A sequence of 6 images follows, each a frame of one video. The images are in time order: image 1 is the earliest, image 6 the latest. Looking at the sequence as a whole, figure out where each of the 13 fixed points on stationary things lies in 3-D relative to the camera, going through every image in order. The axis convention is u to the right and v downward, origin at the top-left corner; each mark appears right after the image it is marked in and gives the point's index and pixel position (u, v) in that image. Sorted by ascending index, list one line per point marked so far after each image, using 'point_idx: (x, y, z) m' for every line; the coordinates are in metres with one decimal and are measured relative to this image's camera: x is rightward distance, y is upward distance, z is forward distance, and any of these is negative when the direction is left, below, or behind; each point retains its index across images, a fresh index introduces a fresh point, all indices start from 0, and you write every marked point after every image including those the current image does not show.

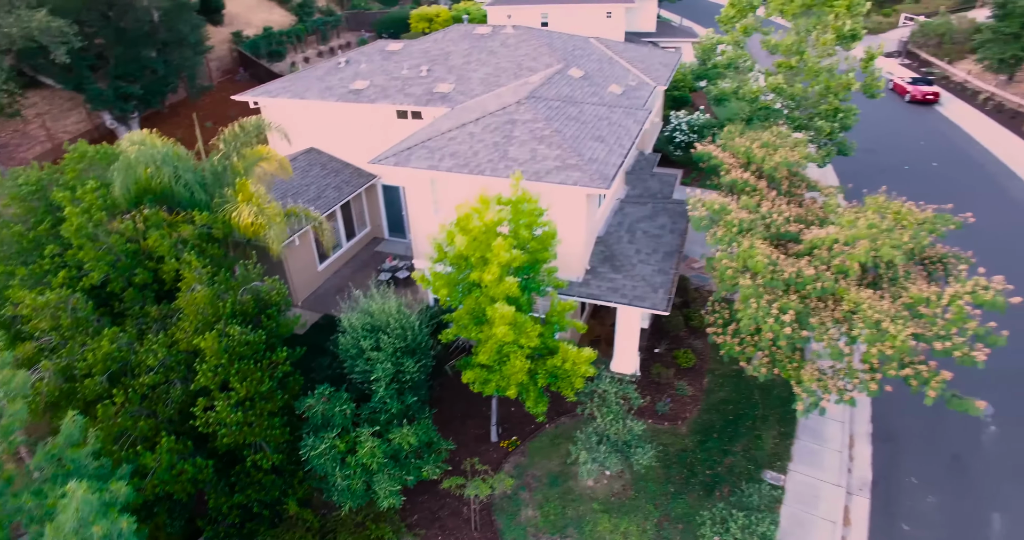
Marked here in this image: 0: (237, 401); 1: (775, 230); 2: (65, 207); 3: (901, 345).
0: (-5.5, -2.6, +12.1) m
1: (+6.3, +0.9, +14.6) m
2: (-10.5, +1.5, +14.3) m
3: (+7.4, -1.4, +11.5) m
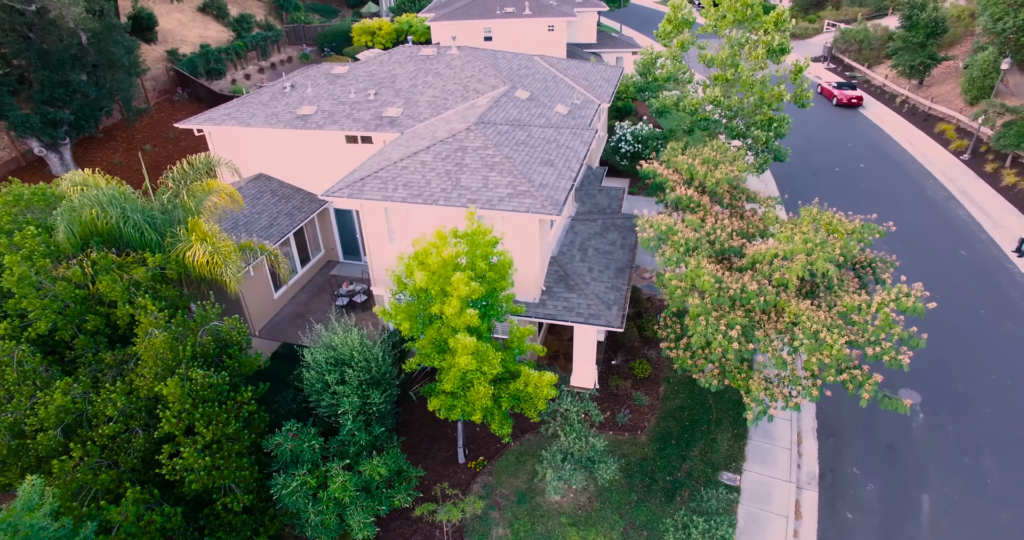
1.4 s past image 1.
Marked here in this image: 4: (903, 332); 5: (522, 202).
0: (-6.2, -3.5, +12.0) m
1: (+5.3, +0.6, +15.4) m
2: (-11.5, +0.4, +13.8) m
3: (+6.7, -1.7, +12.4) m
4: (+8.3, -1.3, +12.9) m
5: (+0.2, +1.7, +14.8) m
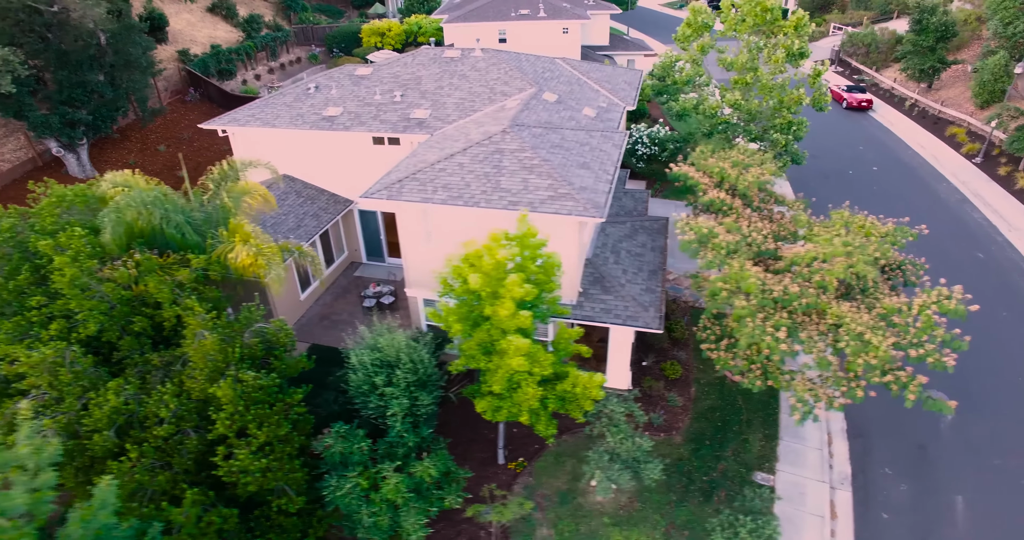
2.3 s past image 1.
0: (-5.1, -3.5, +12.1) m
1: (+6.3, +0.5, +15.6) m
2: (-10.5, +0.4, +13.8) m
3: (+7.7, -1.8, +12.6) m
4: (+9.4, -1.4, +13.1) m
5: (+1.3, +1.6, +14.9) m
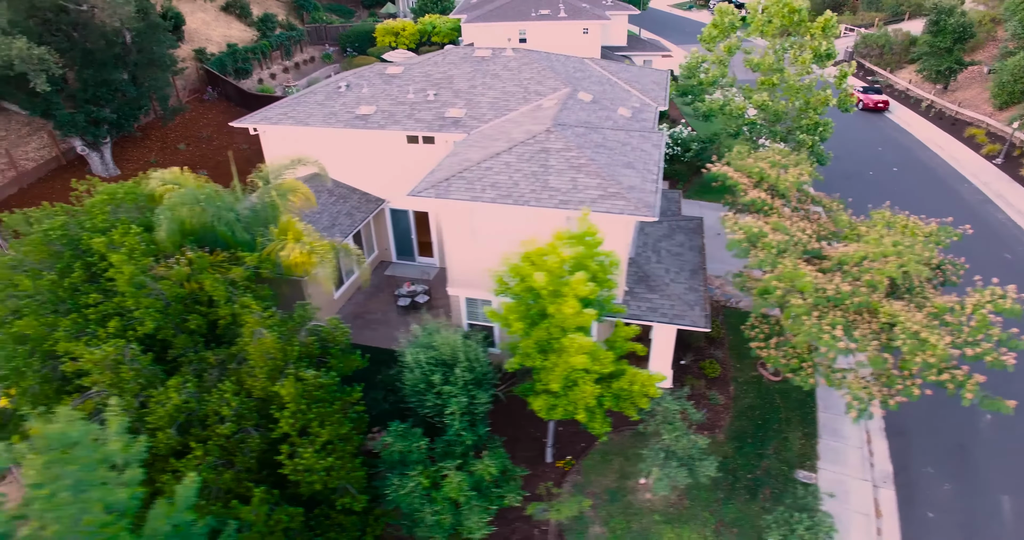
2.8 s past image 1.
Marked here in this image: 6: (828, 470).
0: (-3.8, -3.5, +12.1) m
1: (+7.6, +0.6, +15.7) m
2: (-9.2, +0.4, +13.8) m
3: (+9.0, -1.7, +12.7) m
4: (+10.6, -1.4, +13.2) m
5: (+2.5, +1.7, +15.0) m
6: (+8.8, -5.6, +16.8) m
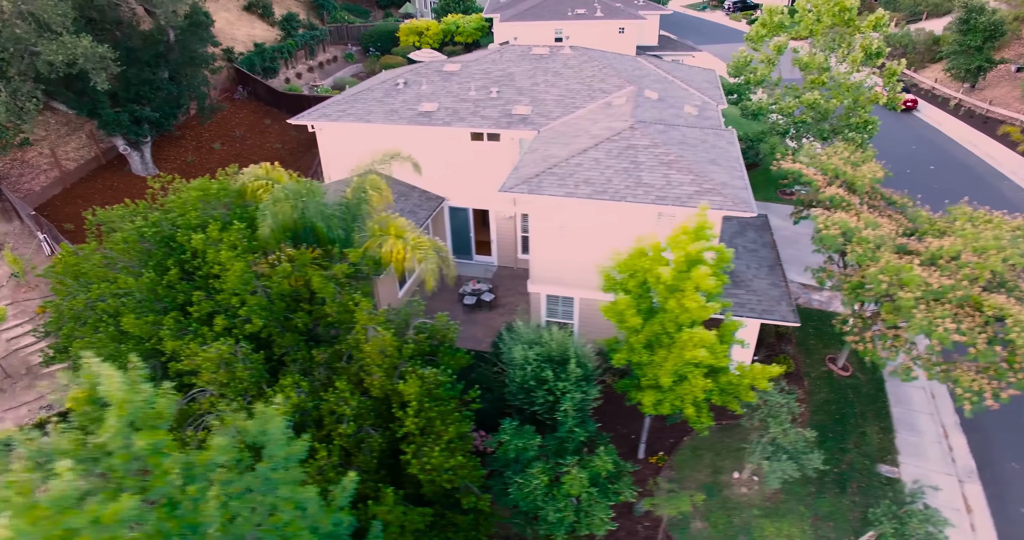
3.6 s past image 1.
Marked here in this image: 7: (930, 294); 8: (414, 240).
0: (-1.4, -3.4, +12.0) m
1: (+10.0, +0.7, +15.8) m
2: (-6.8, +0.5, +13.7) m
3: (+11.5, -1.6, +12.8) m
4: (+13.1, -1.2, +13.3) m
5: (+5.0, +1.8, +15.0) m
6: (+11.2, -5.4, +16.9) m
7: (+9.7, -0.6, +14.1) m
8: (-2.5, +0.7, +15.0) m
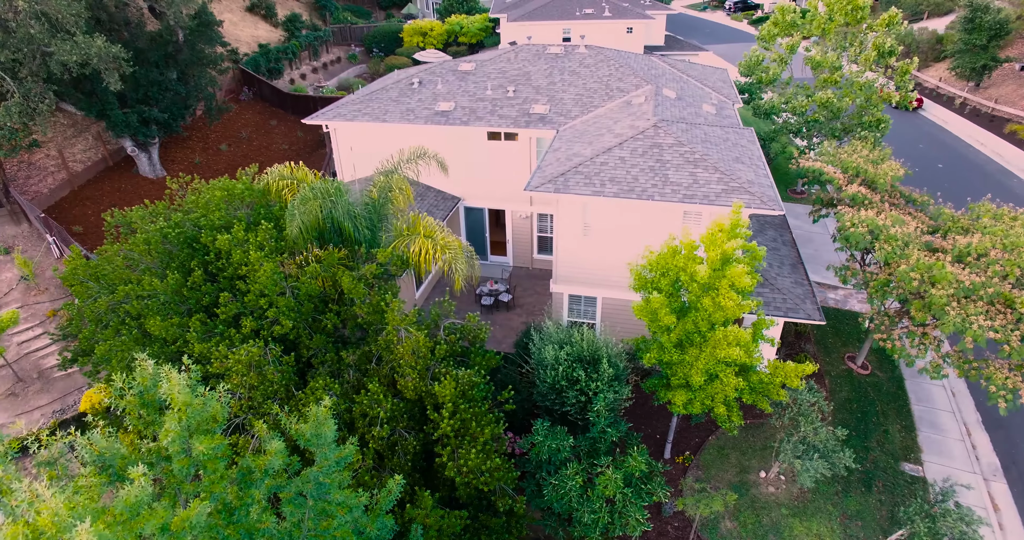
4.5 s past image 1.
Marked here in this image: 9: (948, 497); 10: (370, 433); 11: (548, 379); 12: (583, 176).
0: (-0.7, -3.4, +11.9) m
1: (+10.6, +0.8, +15.7) m
2: (-6.1, +0.4, +13.5) m
3: (+12.2, -1.5, +12.8) m
4: (+13.8, -1.1, +13.3) m
5: (+5.6, +1.8, +14.9) m
6: (+11.9, -5.4, +16.8) m
7: (+10.4, -0.5, +14.1) m
8: (-1.8, +0.7, +14.8) m
9: (+10.4, -5.9, +15.1) m
10: (-2.6, -3.1, +11.6) m
11: (+0.8, -2.5, +13.7) m
12: (+1.9, +2.5, +15.9) m
